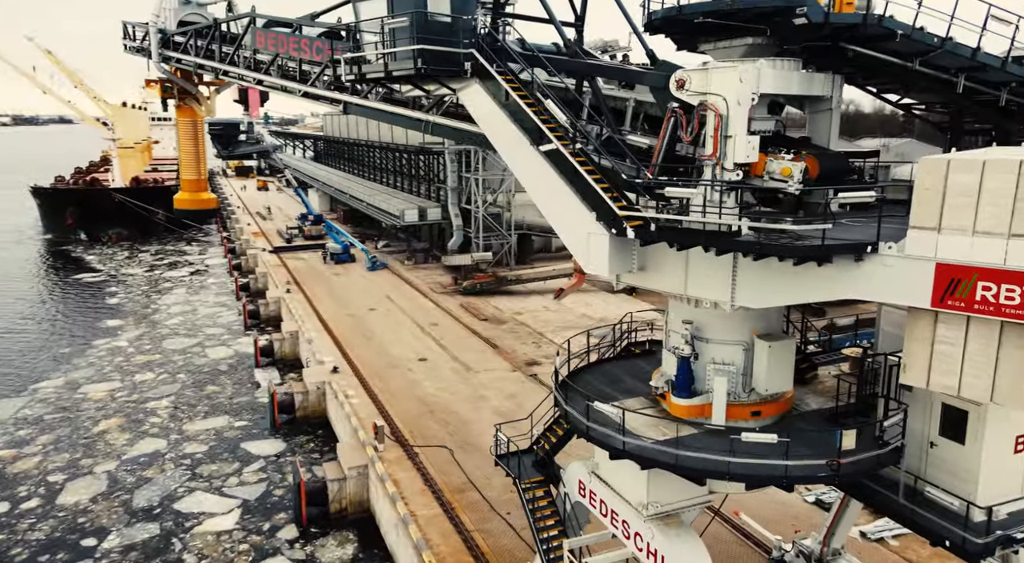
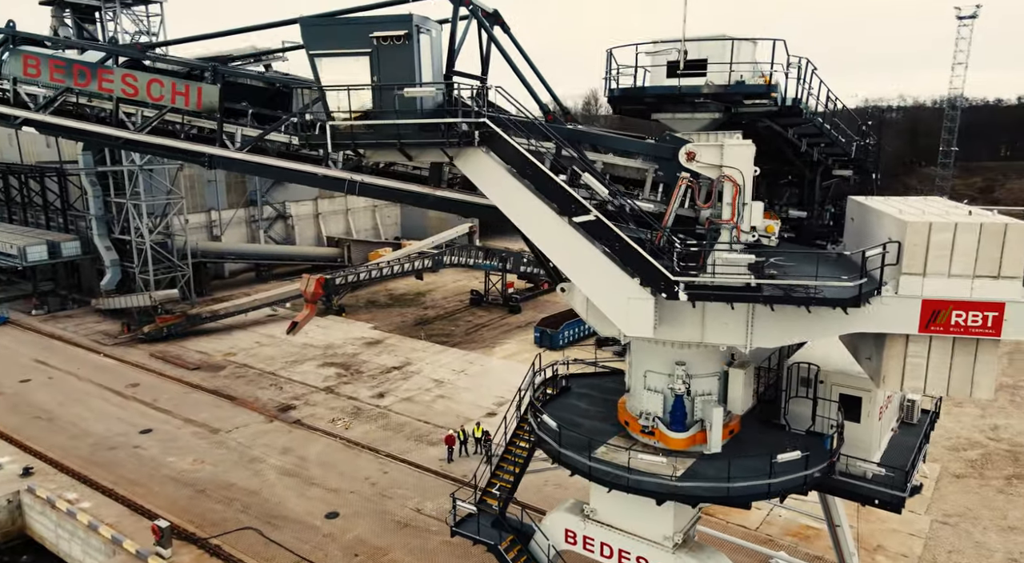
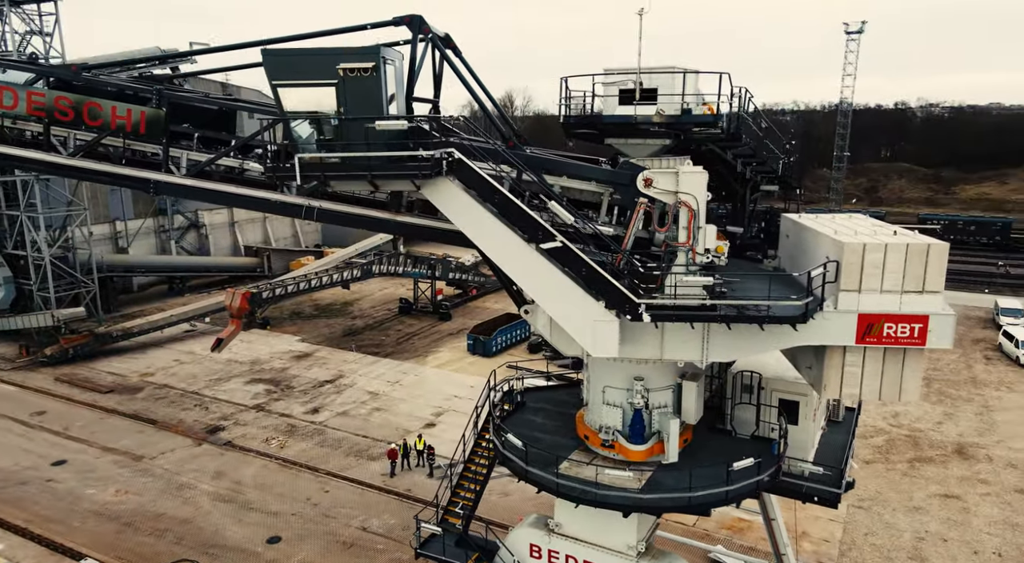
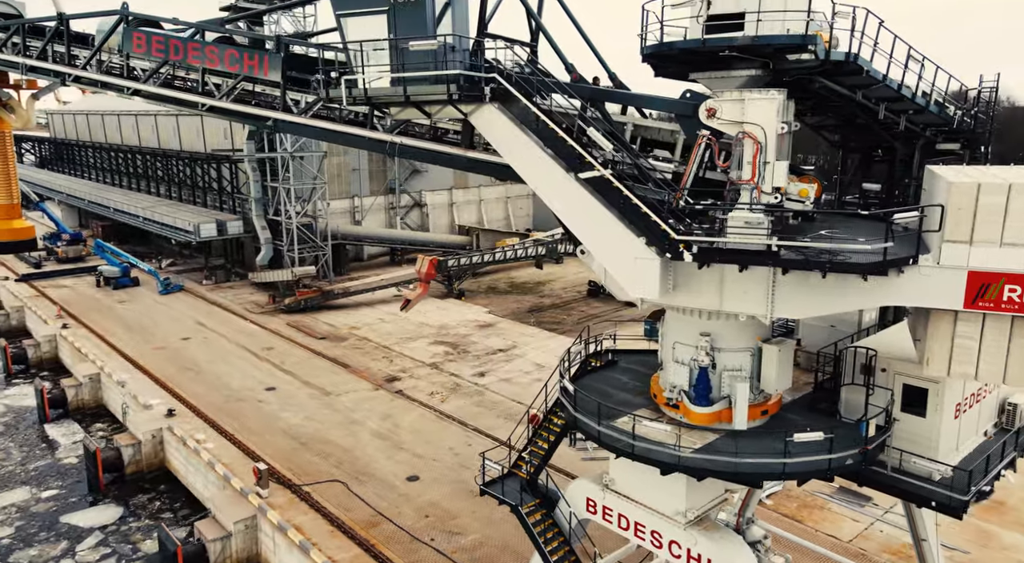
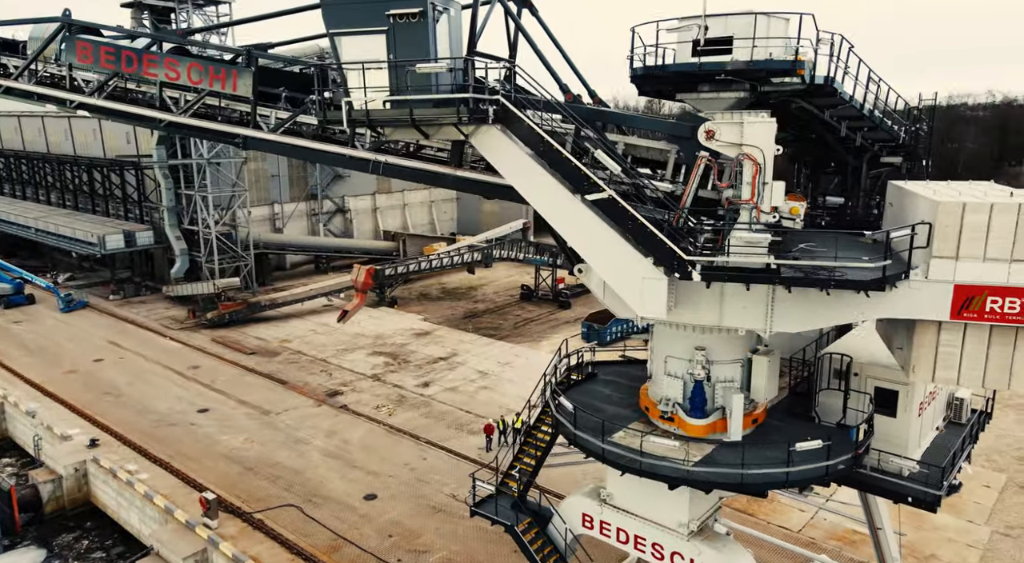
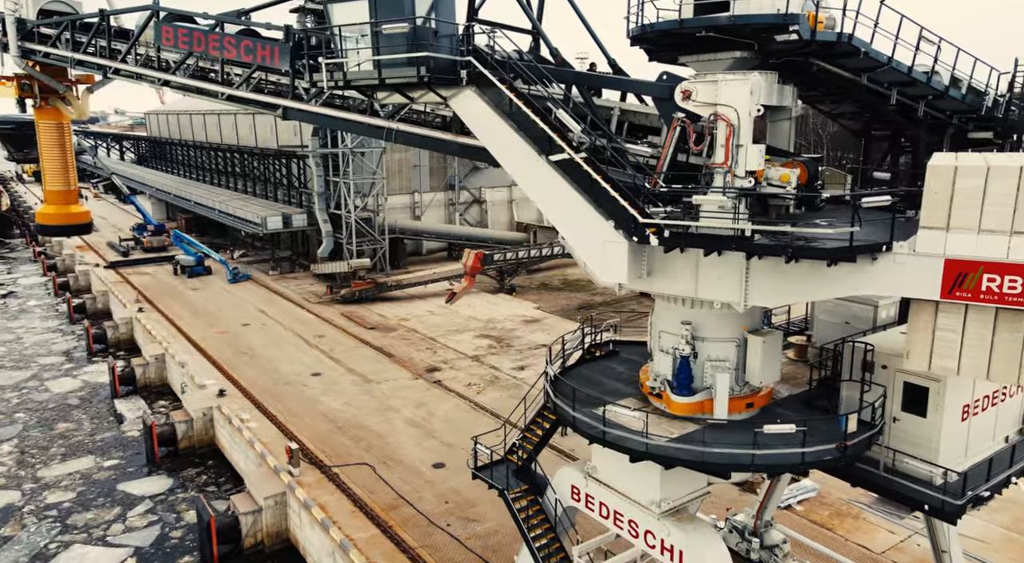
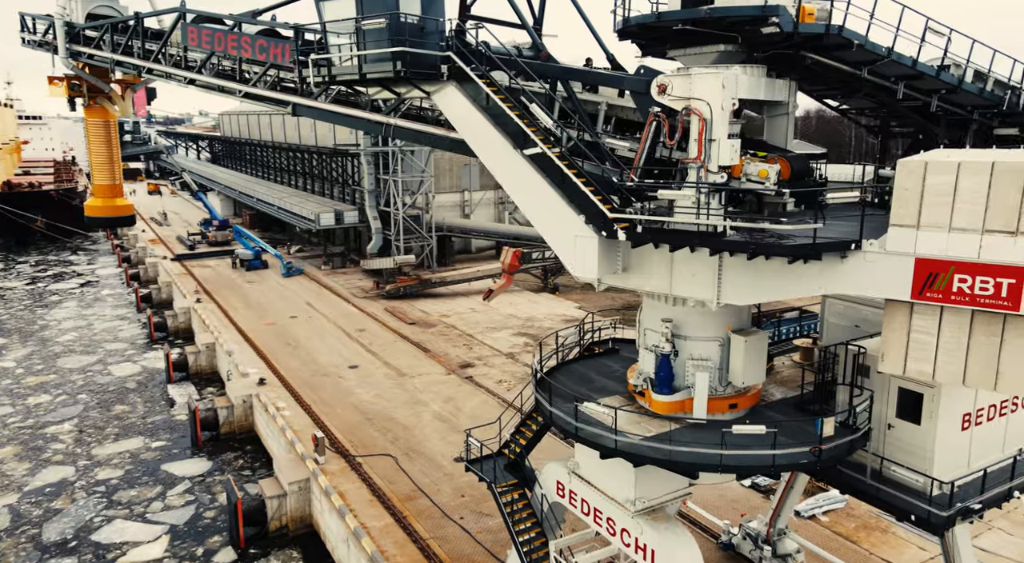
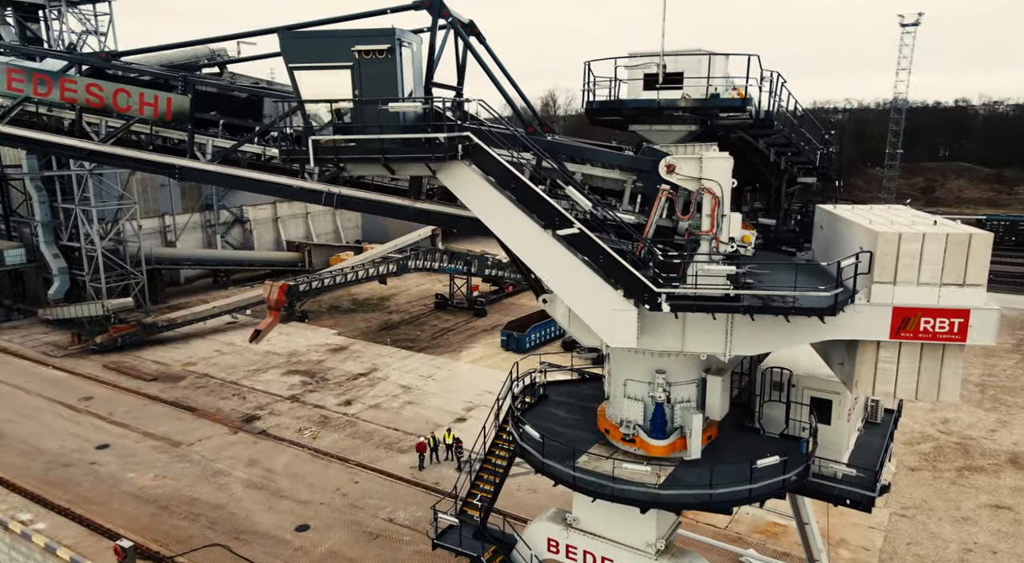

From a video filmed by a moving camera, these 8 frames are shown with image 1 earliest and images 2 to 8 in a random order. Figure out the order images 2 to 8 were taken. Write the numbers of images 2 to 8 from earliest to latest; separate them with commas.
7, 6, 4, 5, 2, 8, 3
